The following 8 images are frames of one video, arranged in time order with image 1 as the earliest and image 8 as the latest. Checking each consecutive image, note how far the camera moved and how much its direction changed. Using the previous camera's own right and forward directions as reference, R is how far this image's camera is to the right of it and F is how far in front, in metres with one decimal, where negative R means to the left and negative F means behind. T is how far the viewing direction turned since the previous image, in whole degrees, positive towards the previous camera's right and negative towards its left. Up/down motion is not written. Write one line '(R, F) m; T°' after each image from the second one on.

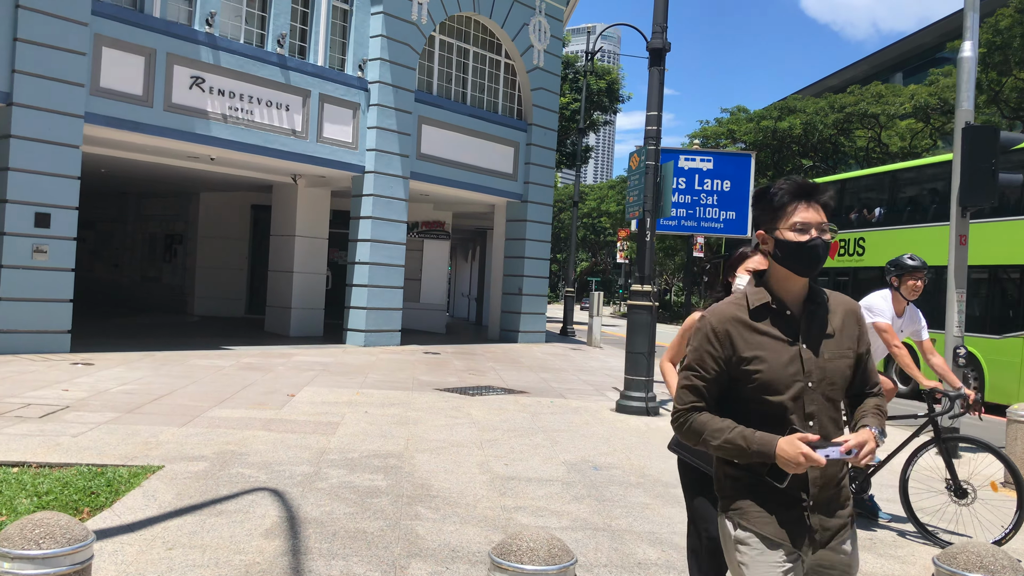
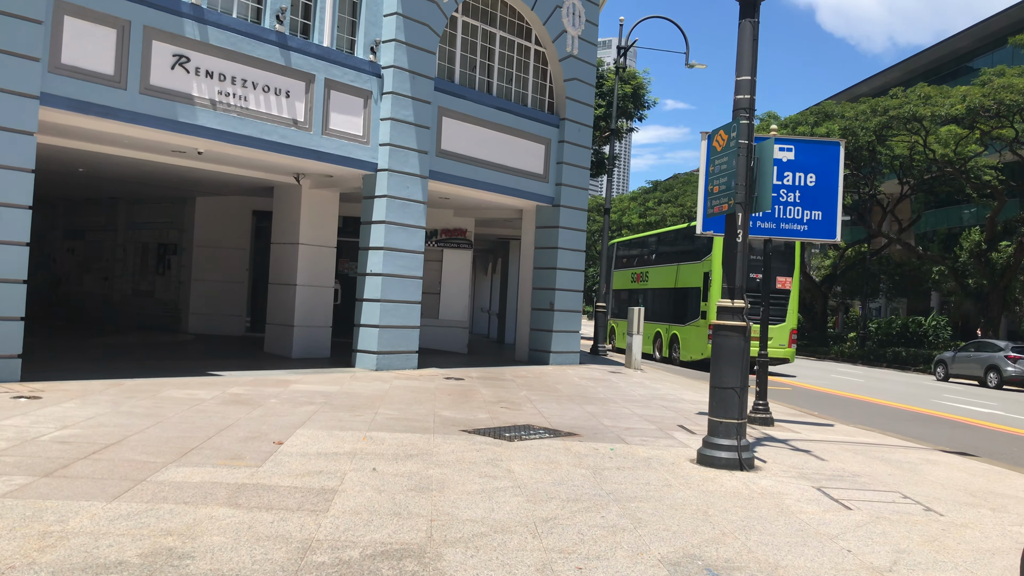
(-0.3, +2.3) m; -1°
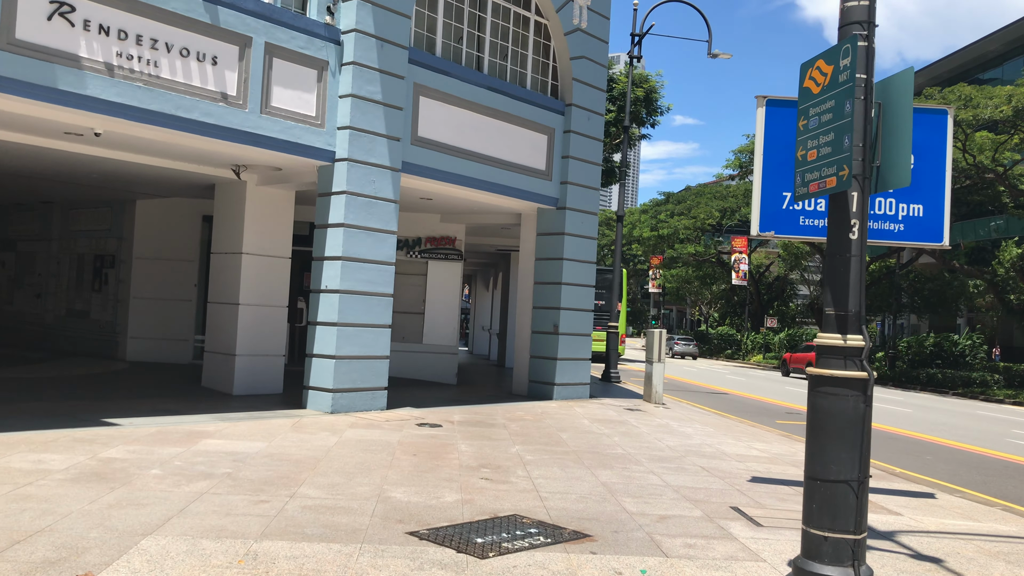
(+0.2, +3.1) m; -1°
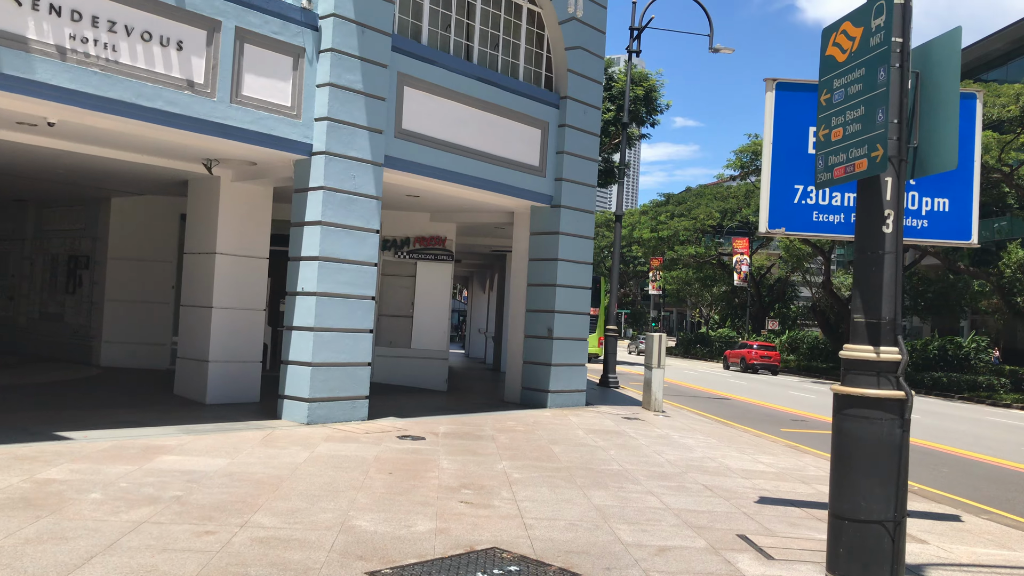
(+0.1, +0.8) m; 0°
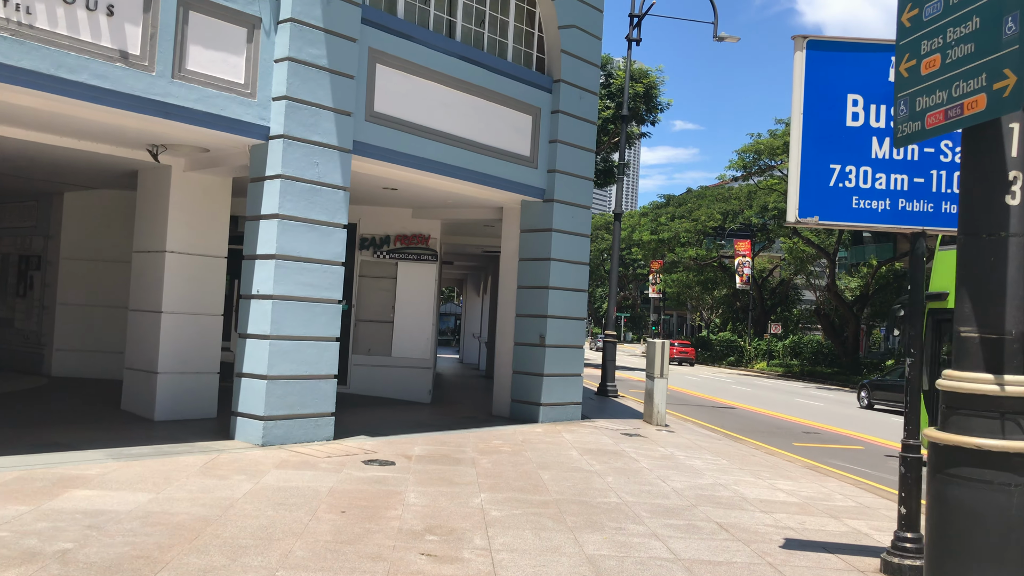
(+0.2, +1.3) m; 0°
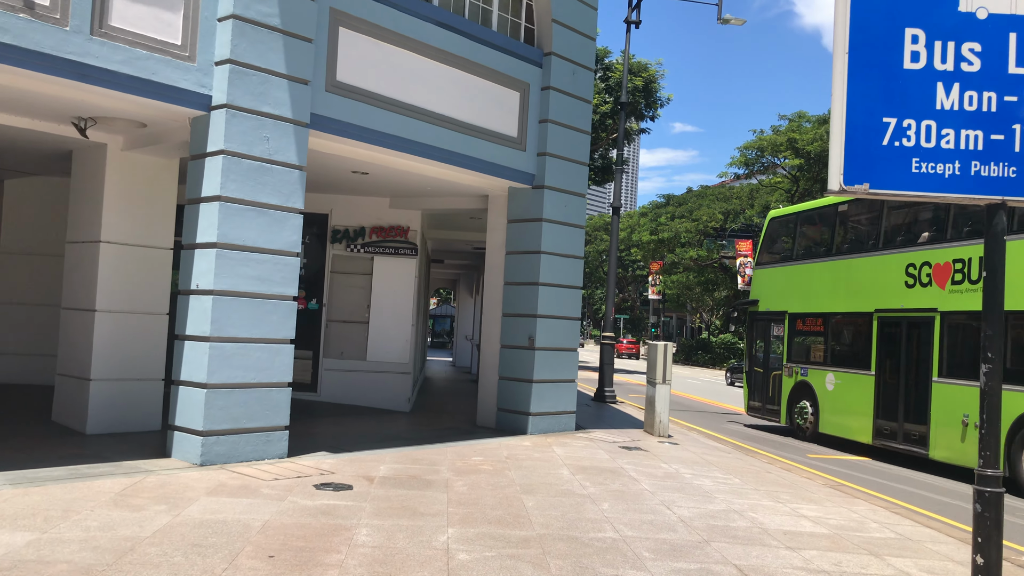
(+0.2, +1.3) m; 0°
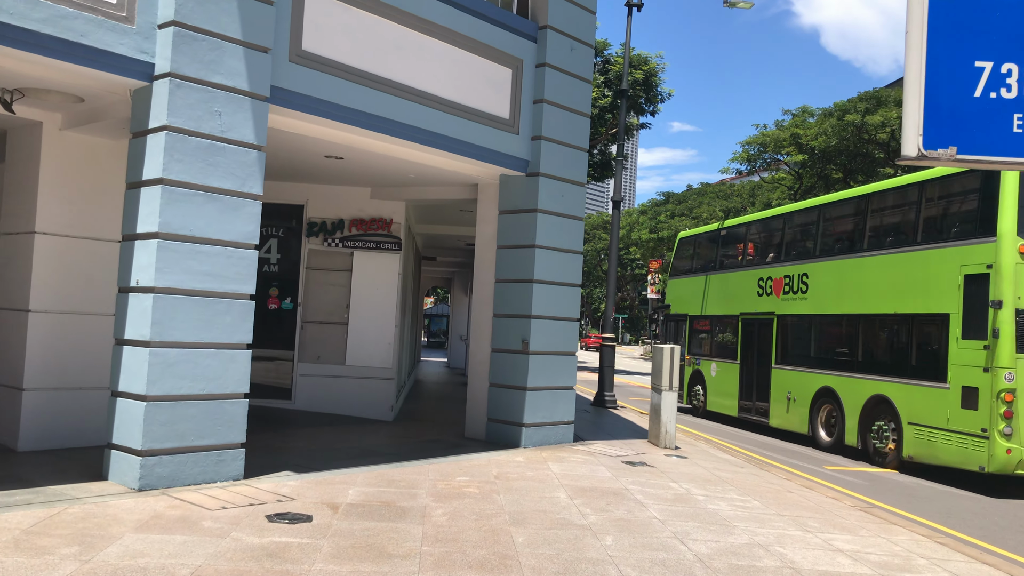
(+0.1, +1.1) m; 0°
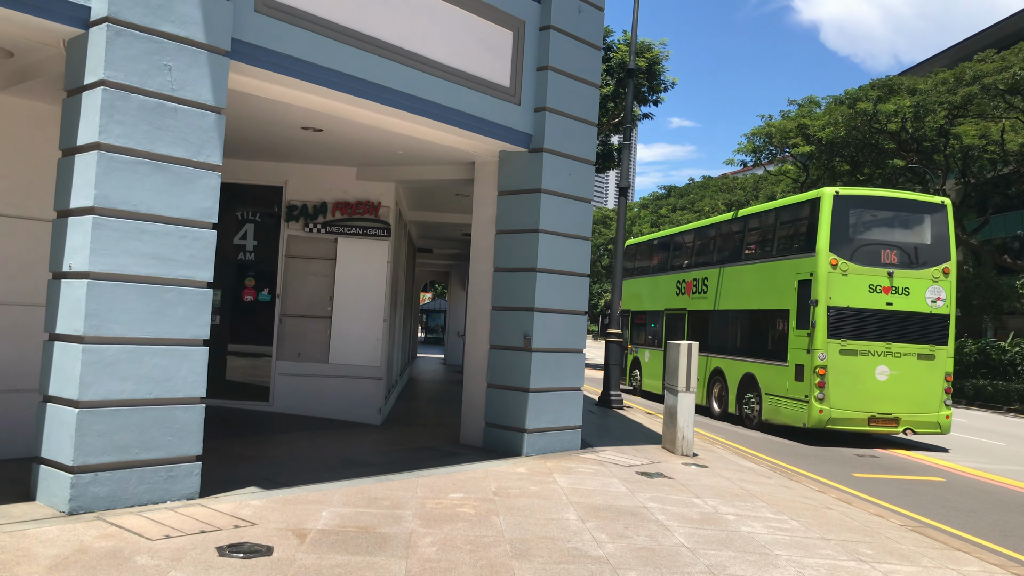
(0.0, +1.1) m; 0°
